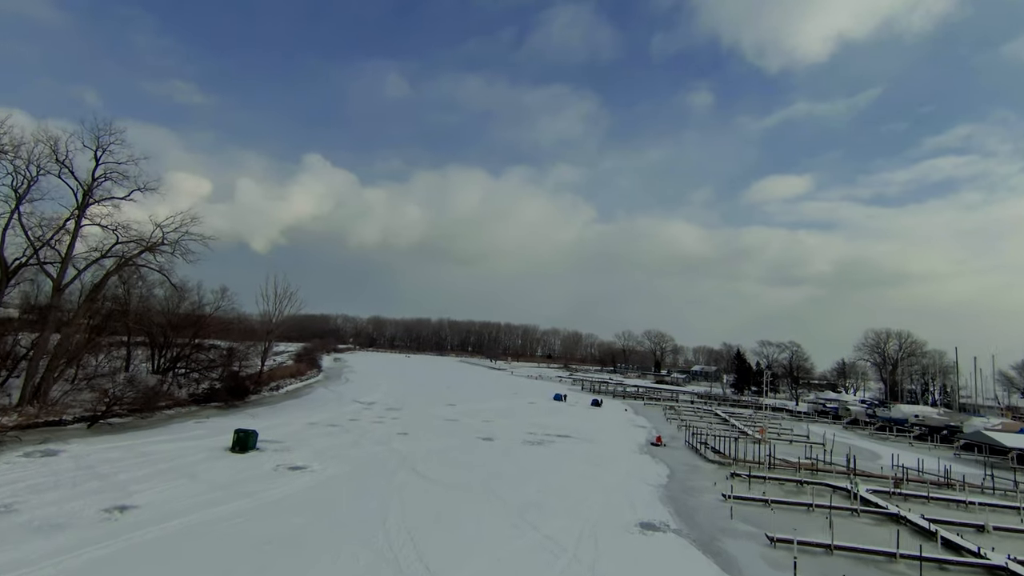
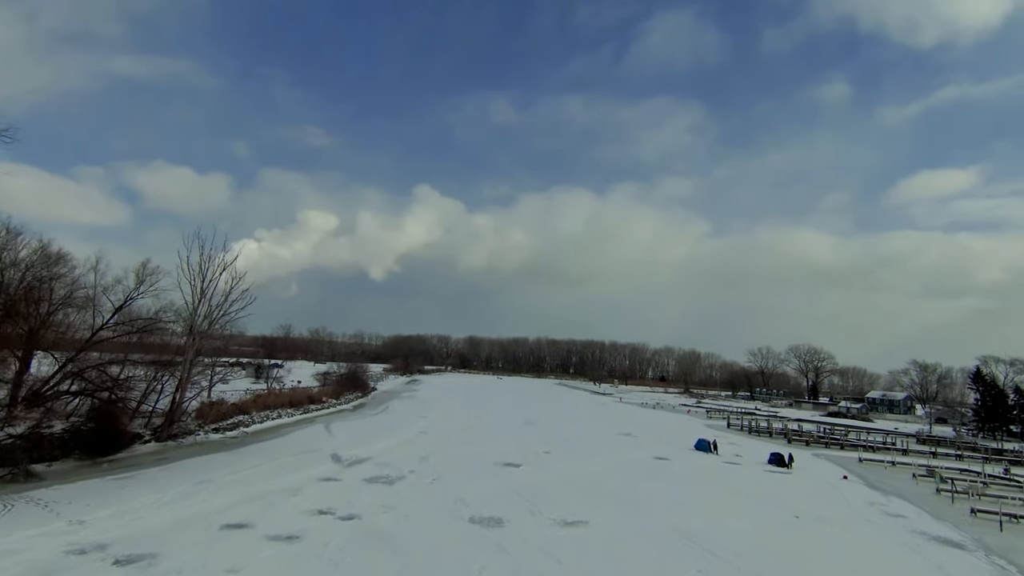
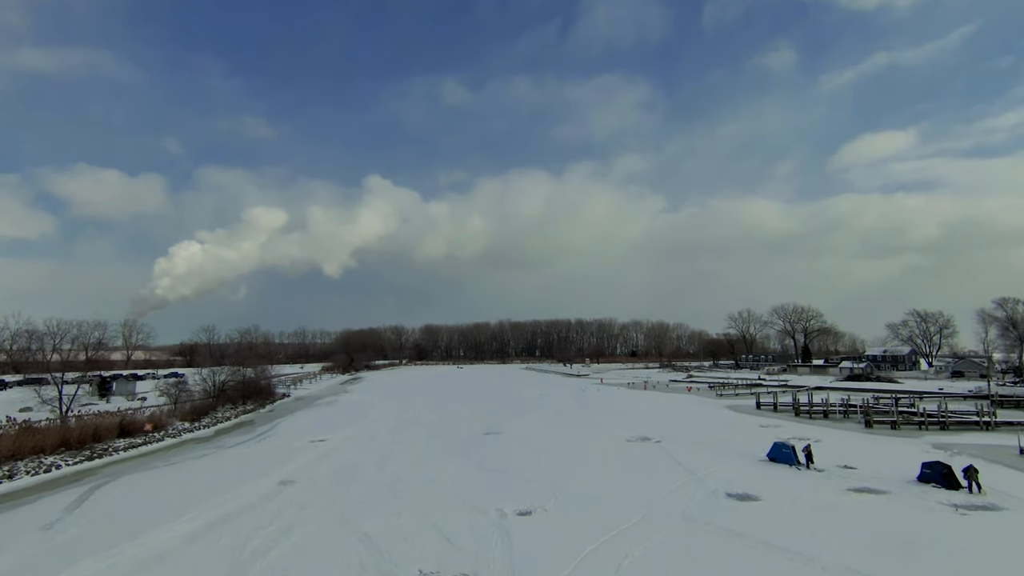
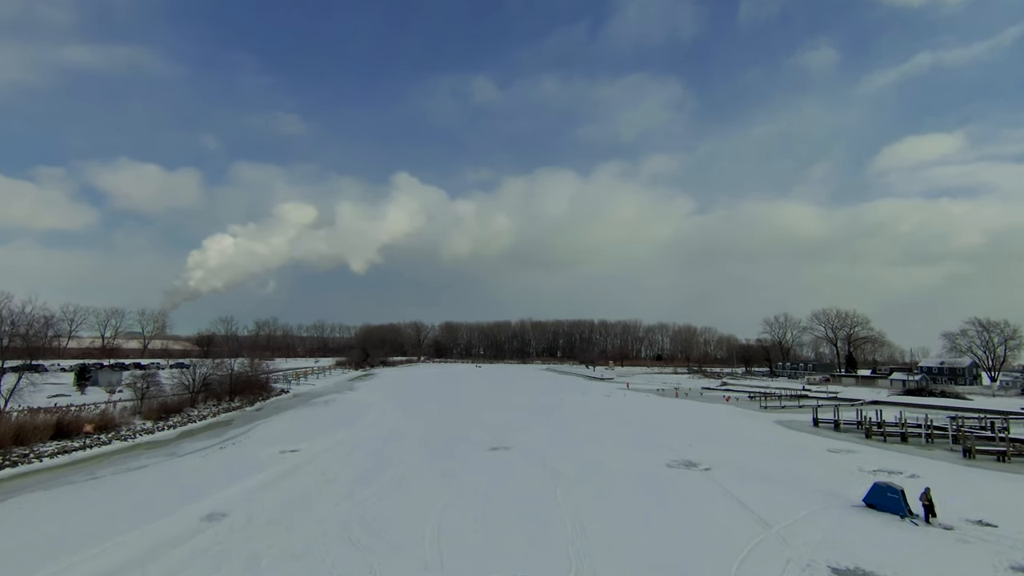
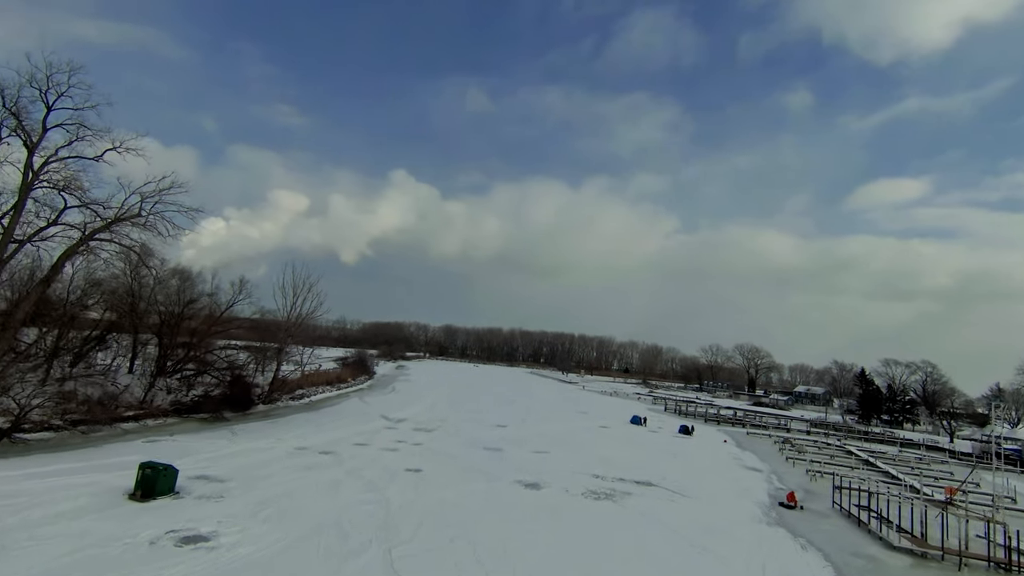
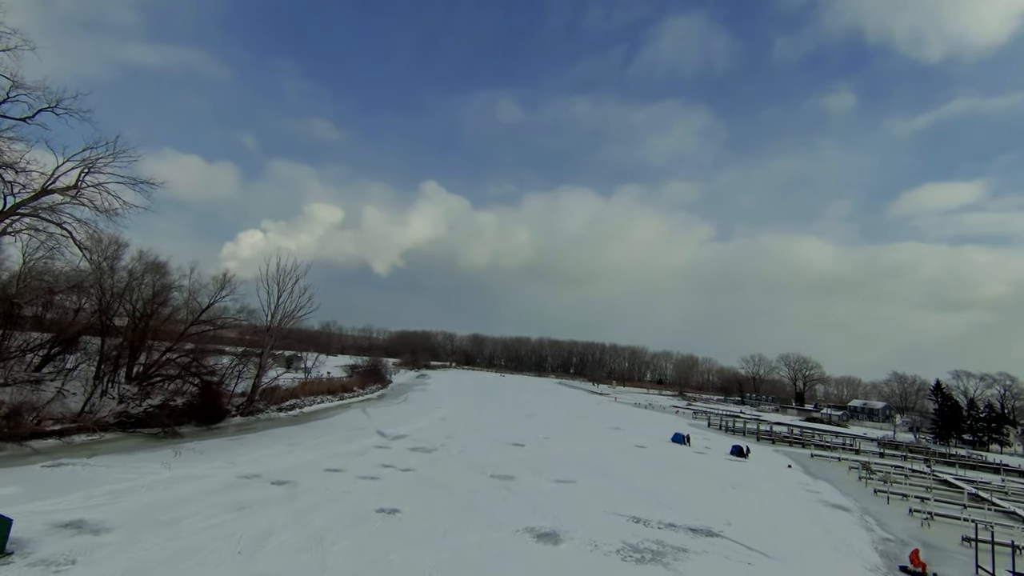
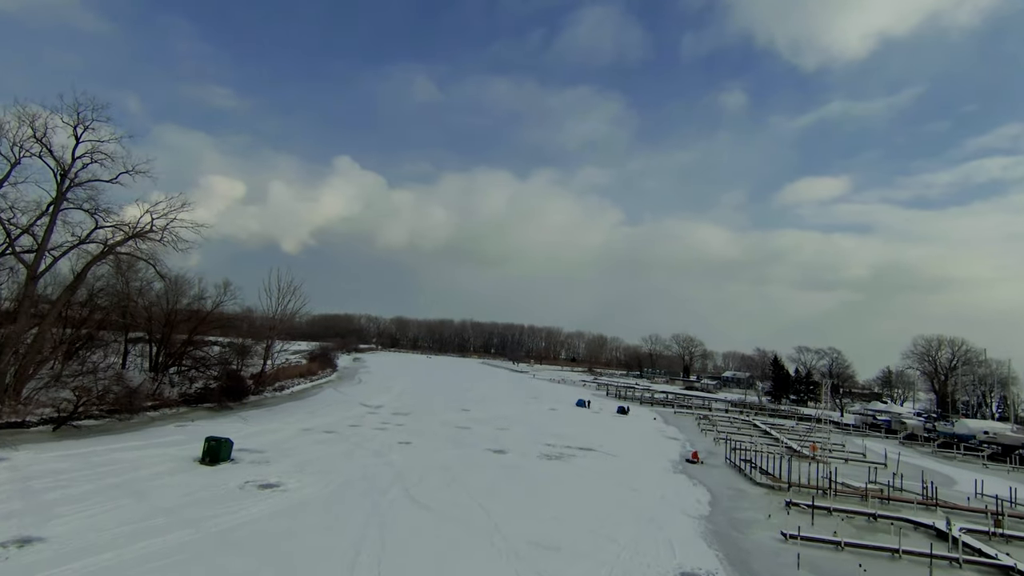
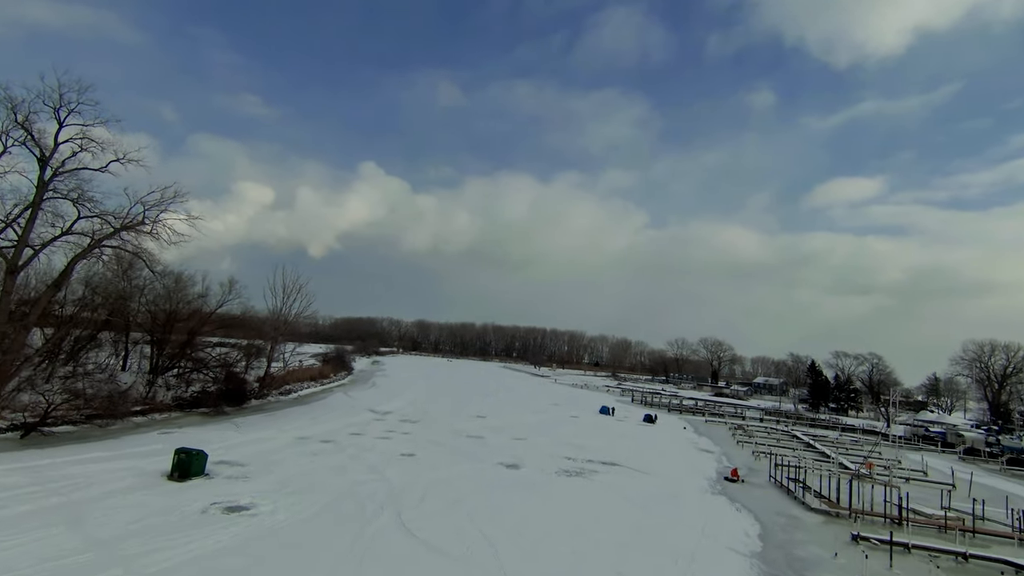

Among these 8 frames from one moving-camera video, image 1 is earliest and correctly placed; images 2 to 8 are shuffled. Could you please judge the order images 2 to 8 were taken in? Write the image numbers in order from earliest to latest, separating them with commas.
7, 8, 5, 6, 2, 3, 4
